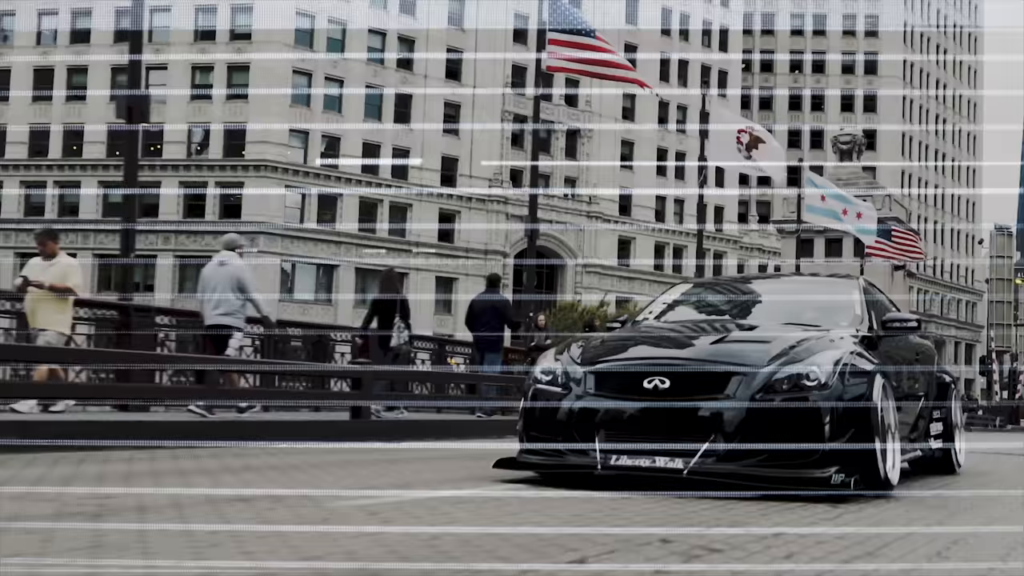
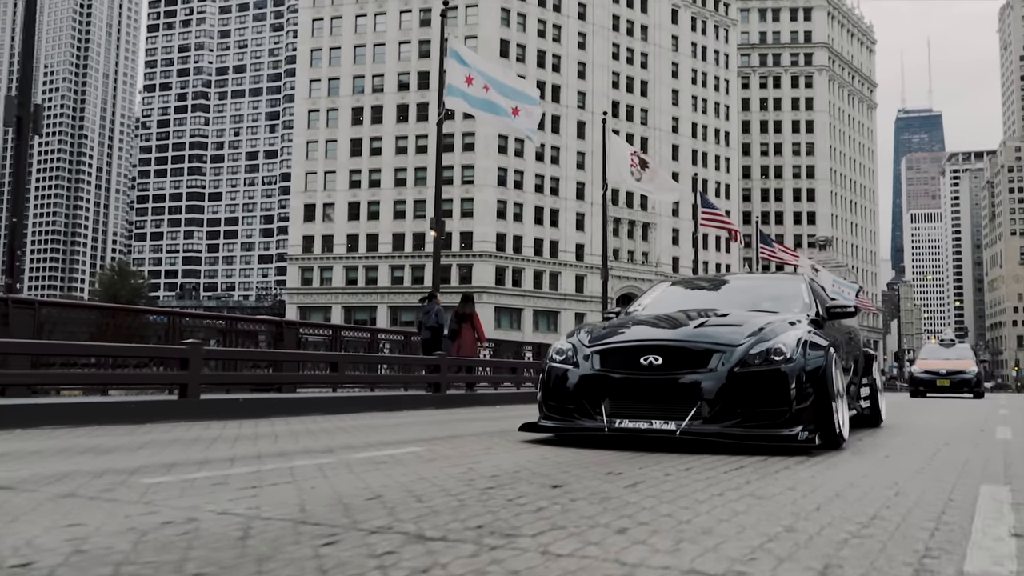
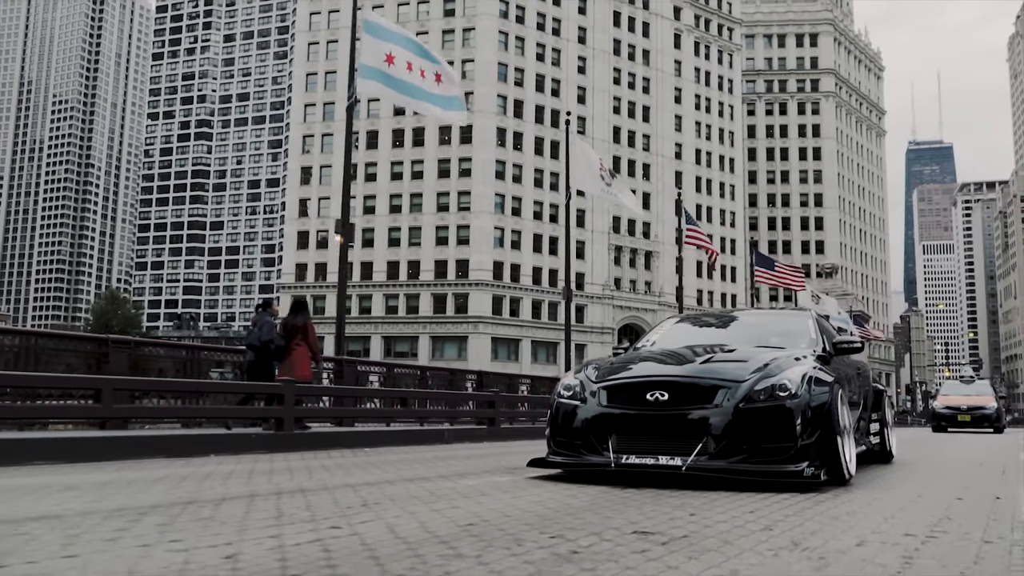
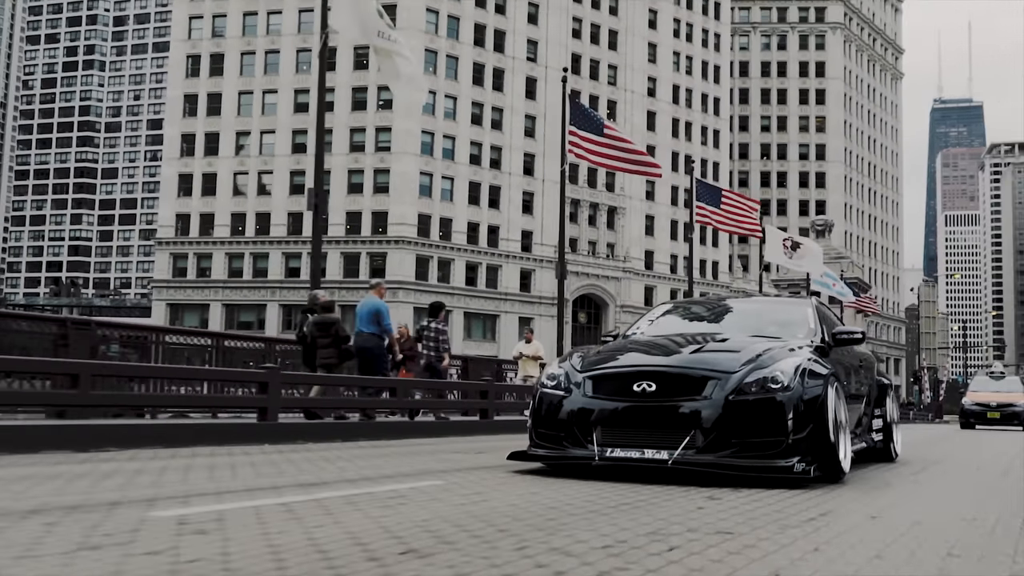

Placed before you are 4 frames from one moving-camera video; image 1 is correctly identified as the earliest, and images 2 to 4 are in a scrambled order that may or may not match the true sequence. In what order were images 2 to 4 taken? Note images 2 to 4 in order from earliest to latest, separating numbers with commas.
4, 3, 2
